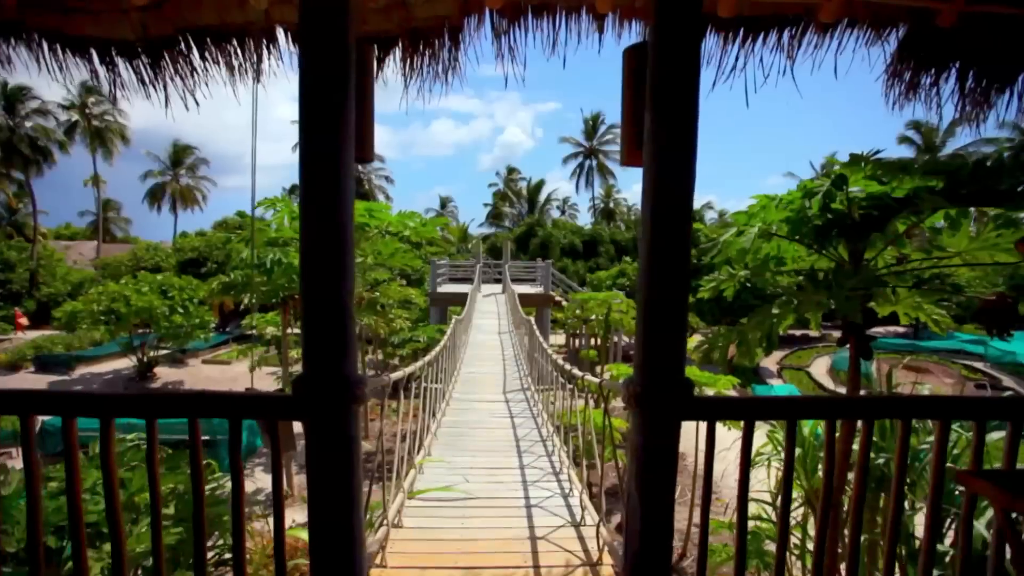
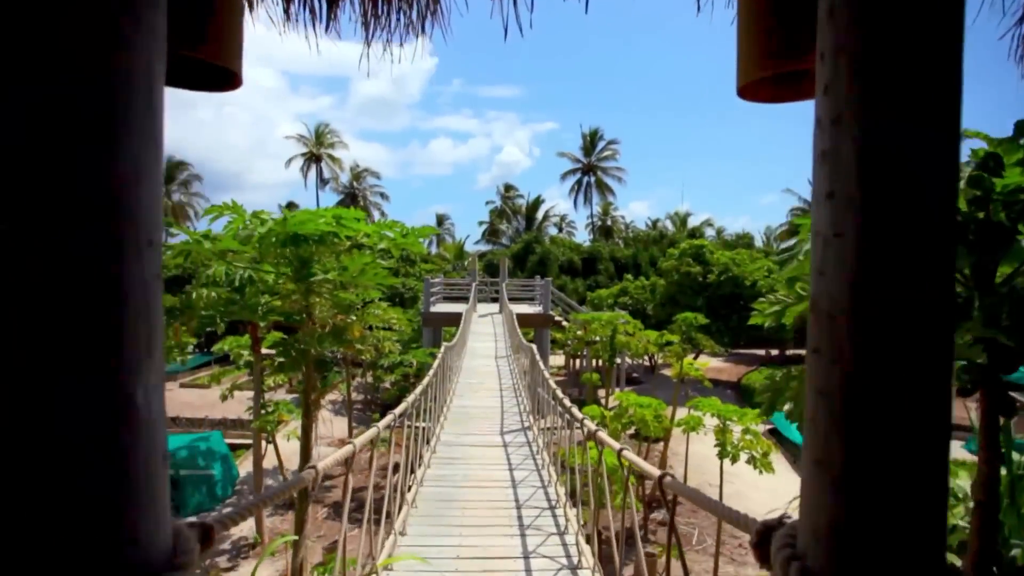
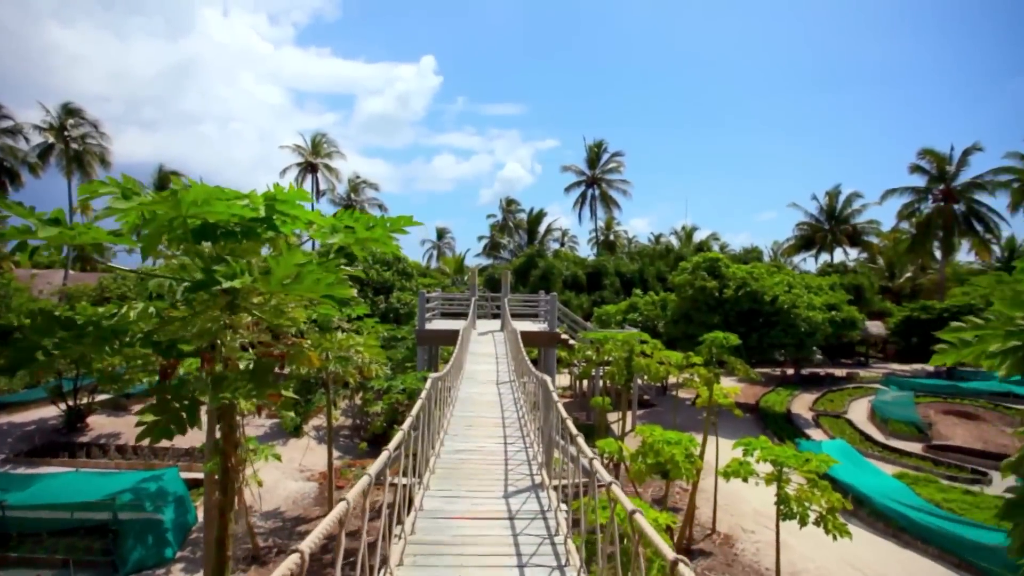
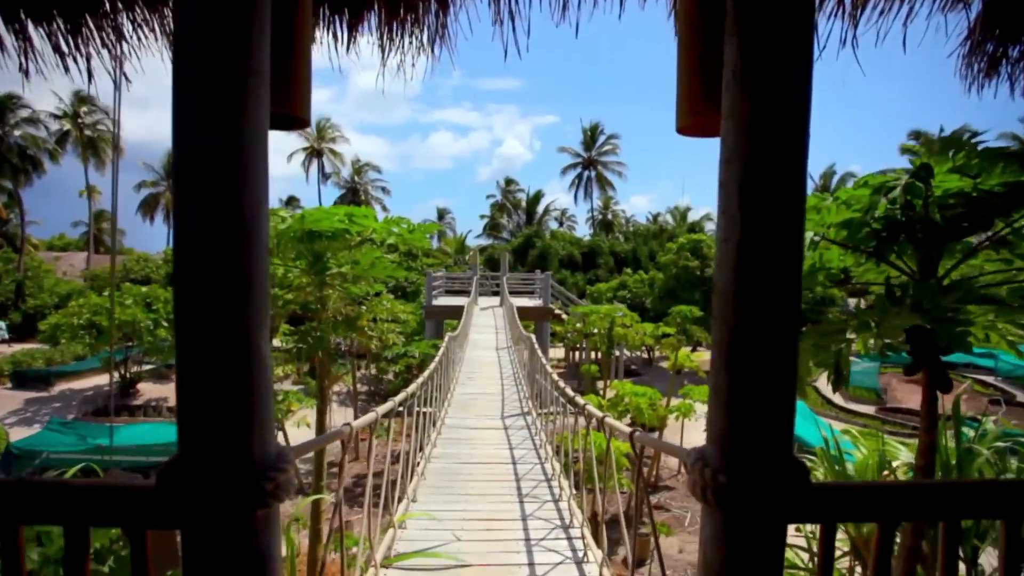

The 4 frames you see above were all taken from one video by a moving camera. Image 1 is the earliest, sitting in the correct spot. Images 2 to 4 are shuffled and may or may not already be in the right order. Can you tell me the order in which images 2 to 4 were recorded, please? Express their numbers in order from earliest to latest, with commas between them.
4, 2, 3
